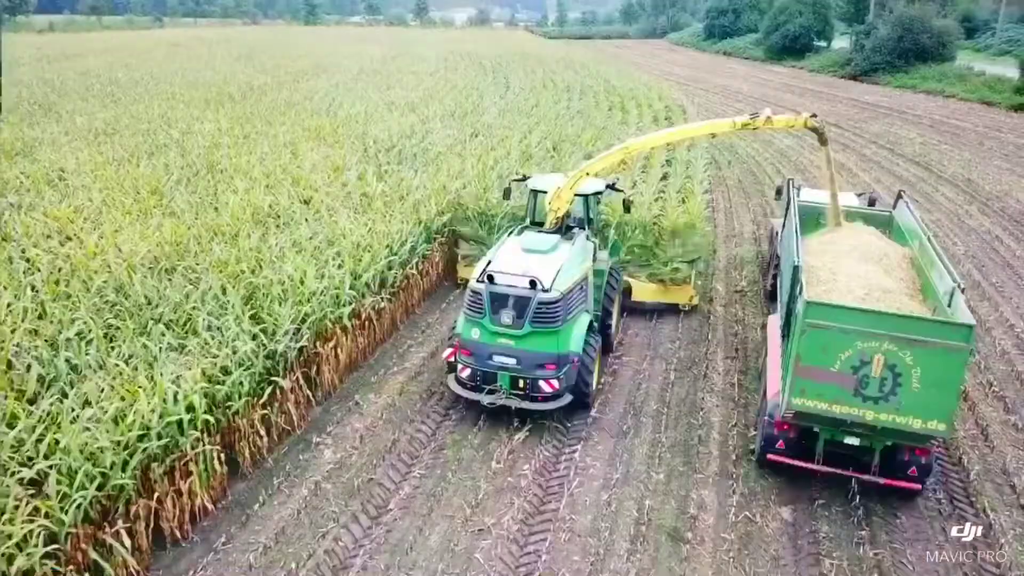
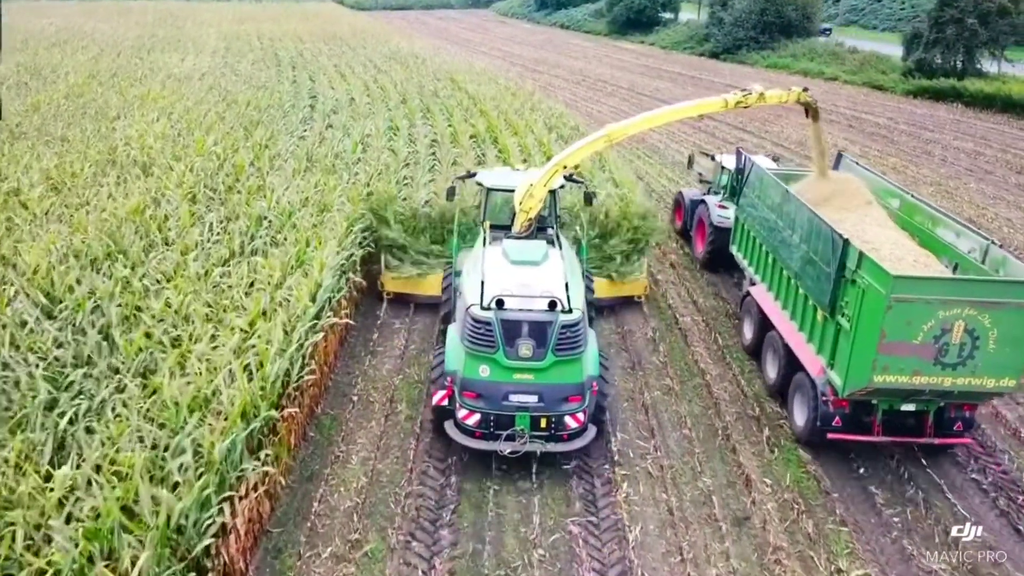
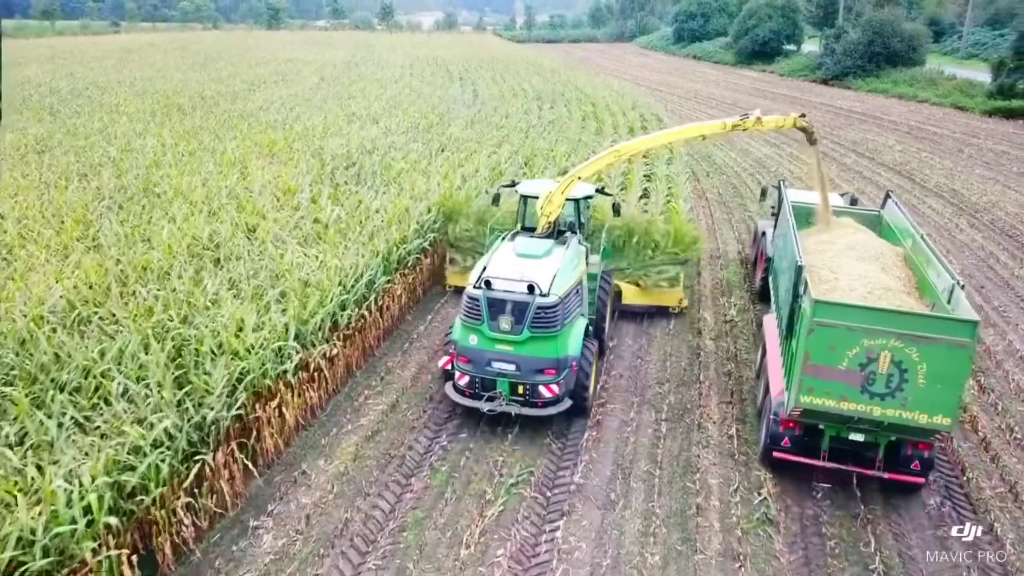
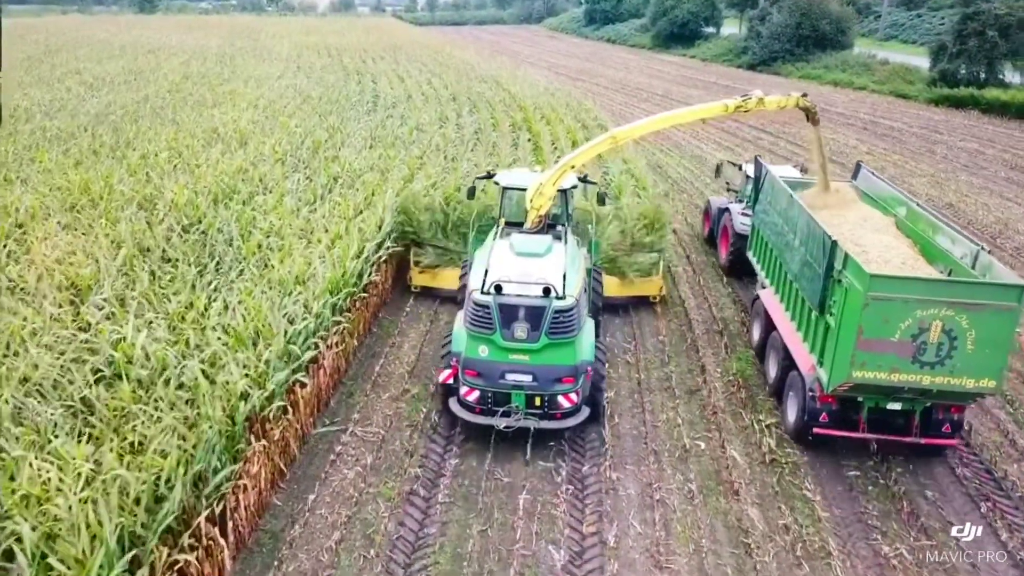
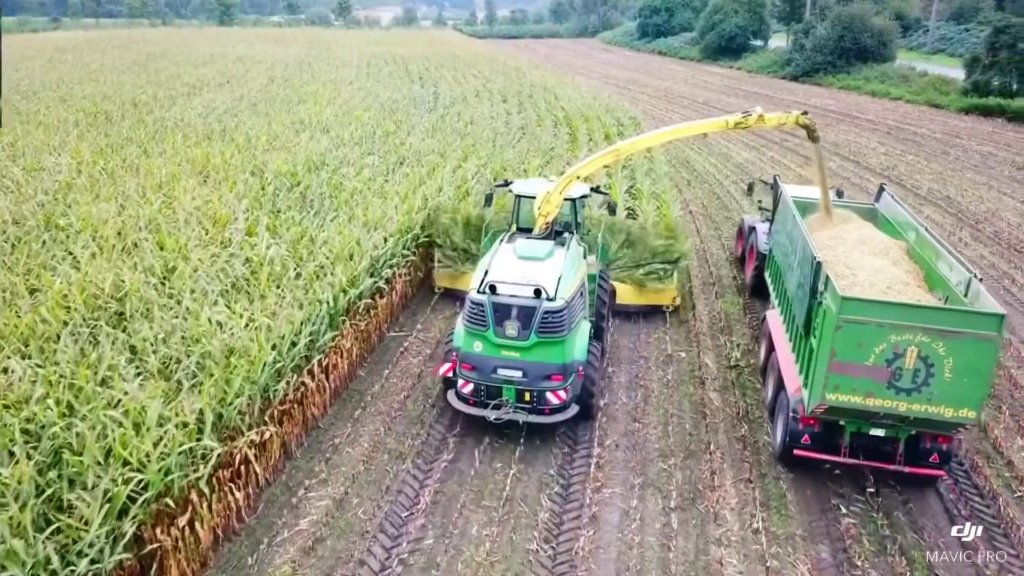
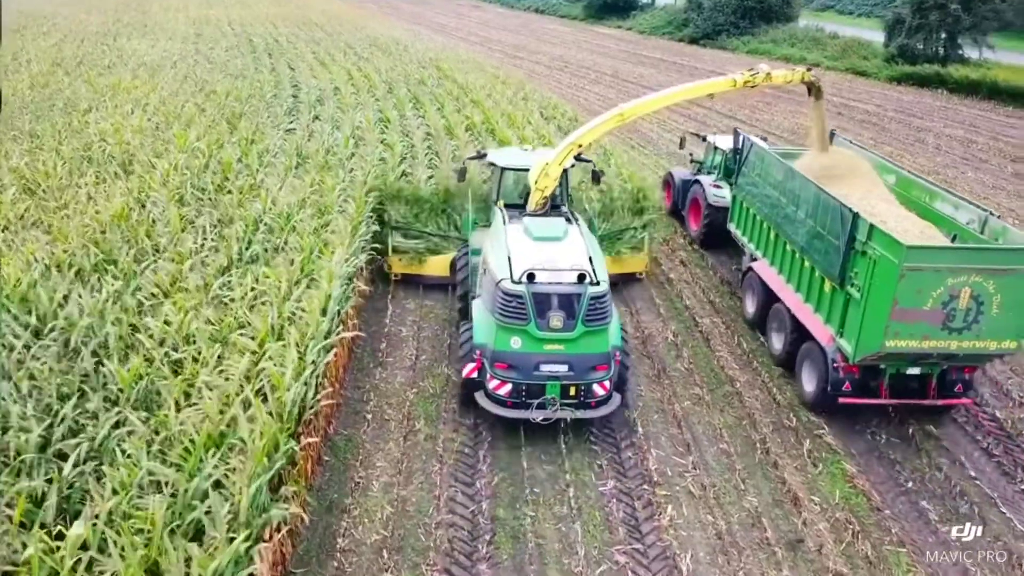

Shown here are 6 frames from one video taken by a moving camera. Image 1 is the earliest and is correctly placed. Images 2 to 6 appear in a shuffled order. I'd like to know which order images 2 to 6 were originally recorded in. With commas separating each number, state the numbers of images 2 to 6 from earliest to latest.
3, 5, 4, 2, 6
